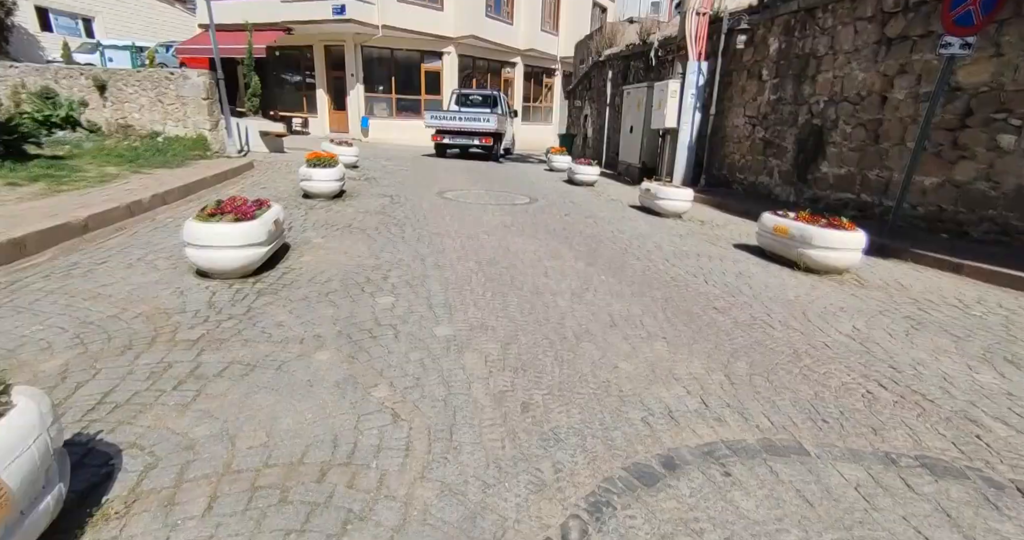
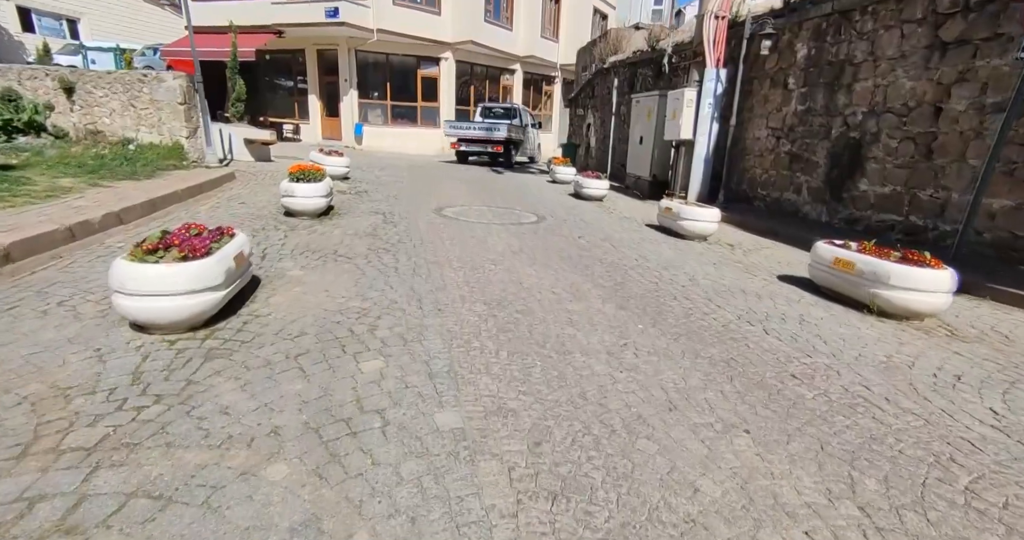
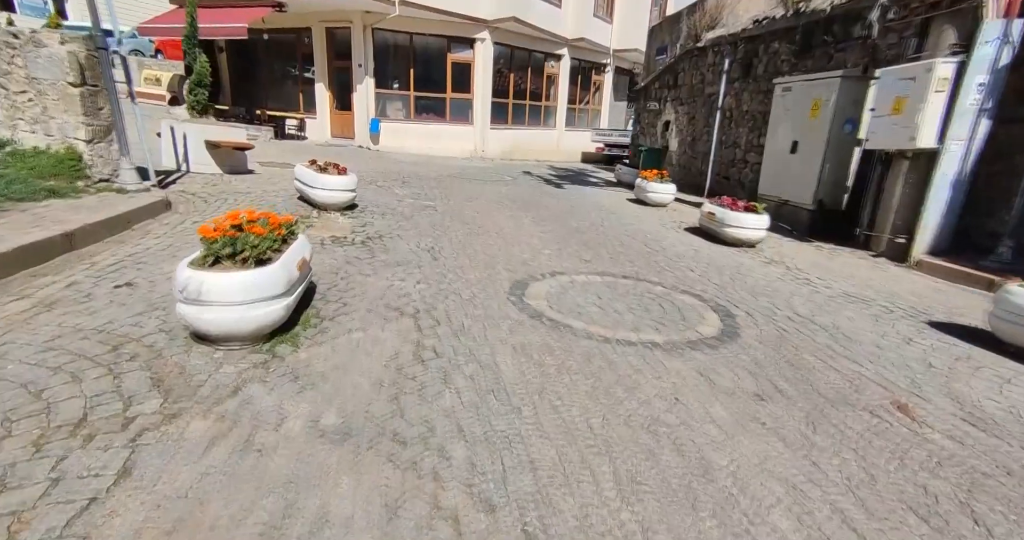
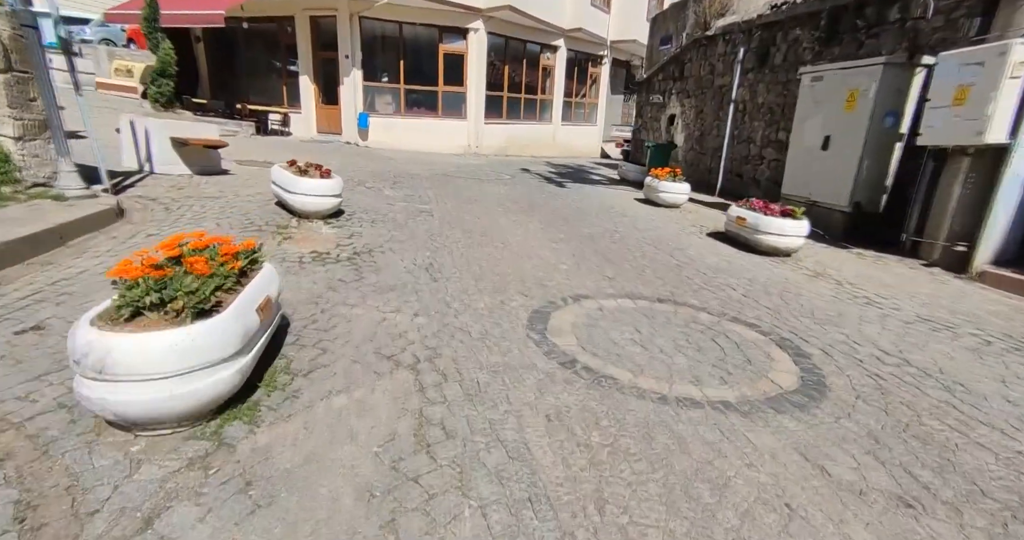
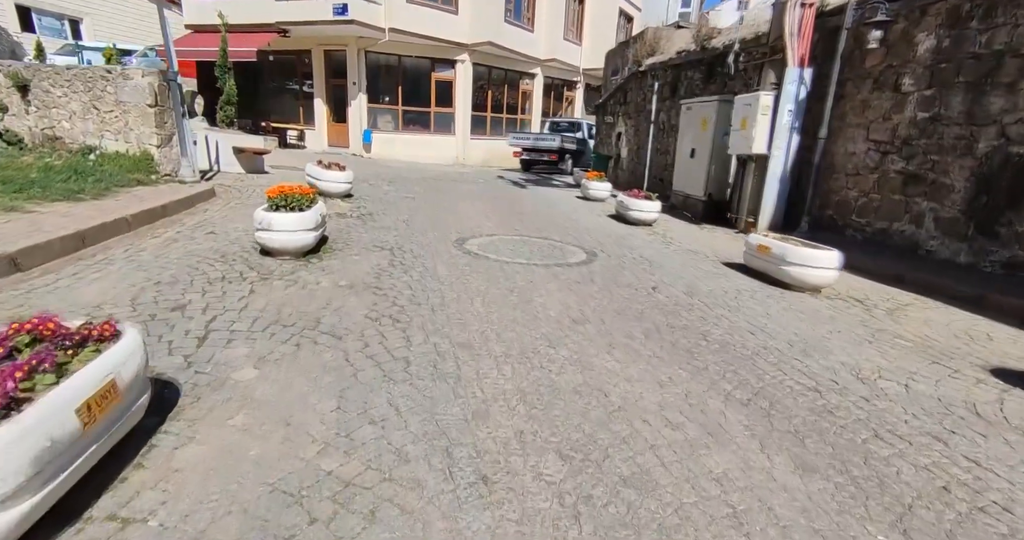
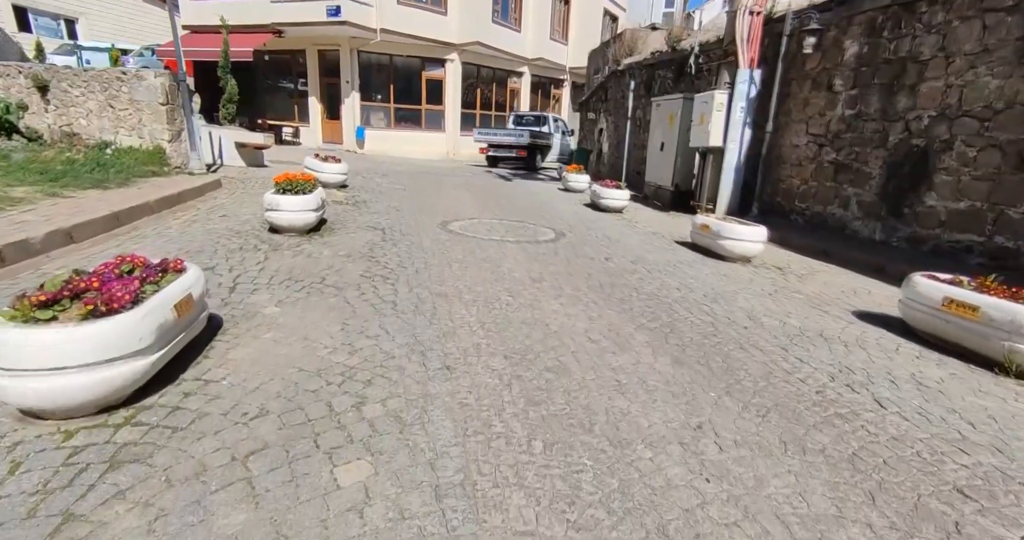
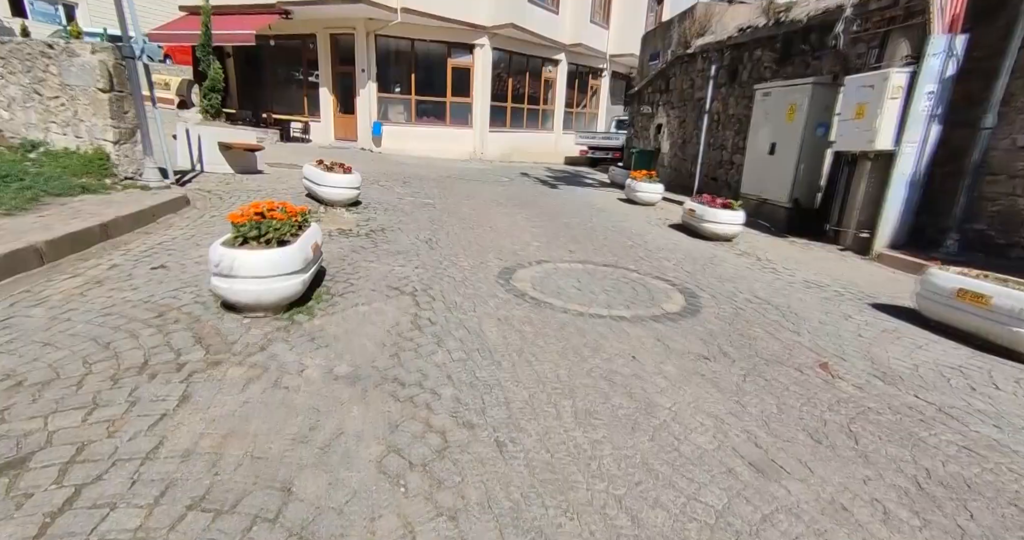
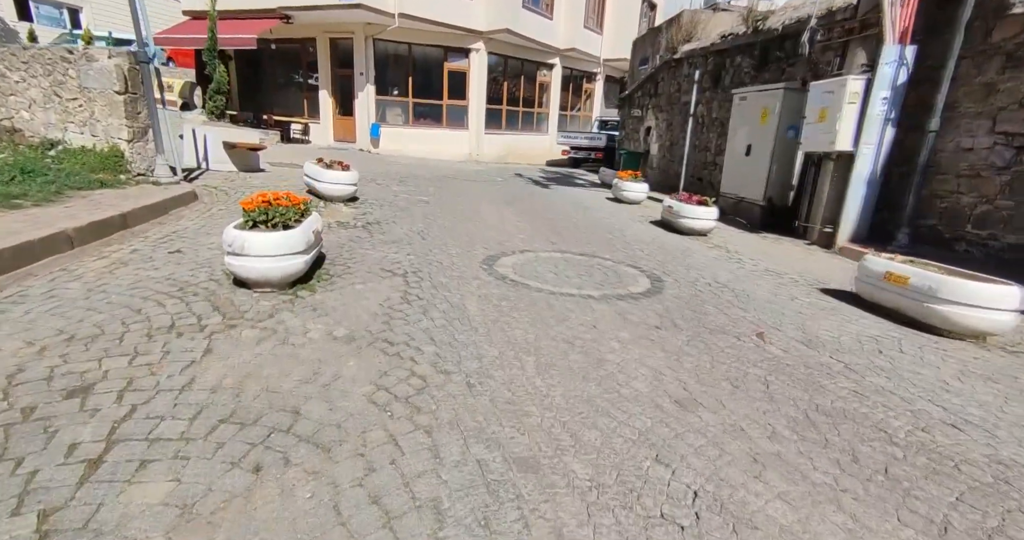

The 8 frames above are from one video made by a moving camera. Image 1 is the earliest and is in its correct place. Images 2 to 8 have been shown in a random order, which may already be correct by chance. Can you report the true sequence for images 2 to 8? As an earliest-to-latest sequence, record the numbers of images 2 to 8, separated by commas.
2, 6, 5, 8, 7, 3, 4
